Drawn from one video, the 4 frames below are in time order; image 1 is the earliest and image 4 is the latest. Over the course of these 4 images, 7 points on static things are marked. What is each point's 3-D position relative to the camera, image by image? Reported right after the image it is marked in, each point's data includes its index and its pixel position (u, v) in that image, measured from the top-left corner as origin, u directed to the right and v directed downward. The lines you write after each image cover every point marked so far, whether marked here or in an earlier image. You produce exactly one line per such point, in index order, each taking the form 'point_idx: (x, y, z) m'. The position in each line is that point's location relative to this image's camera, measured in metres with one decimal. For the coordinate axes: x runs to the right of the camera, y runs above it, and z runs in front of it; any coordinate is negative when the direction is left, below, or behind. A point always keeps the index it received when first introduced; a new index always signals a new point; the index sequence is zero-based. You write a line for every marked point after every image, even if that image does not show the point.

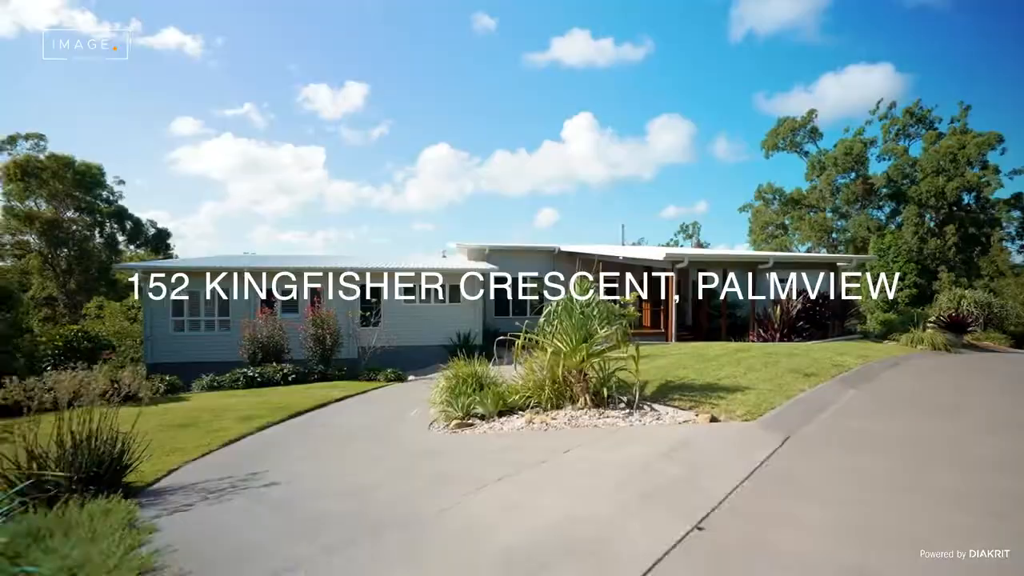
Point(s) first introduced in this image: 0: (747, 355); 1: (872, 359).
0: (+3.5, -1.0, +8.0) m
1: (+5.6, -1.1, +8.6) m
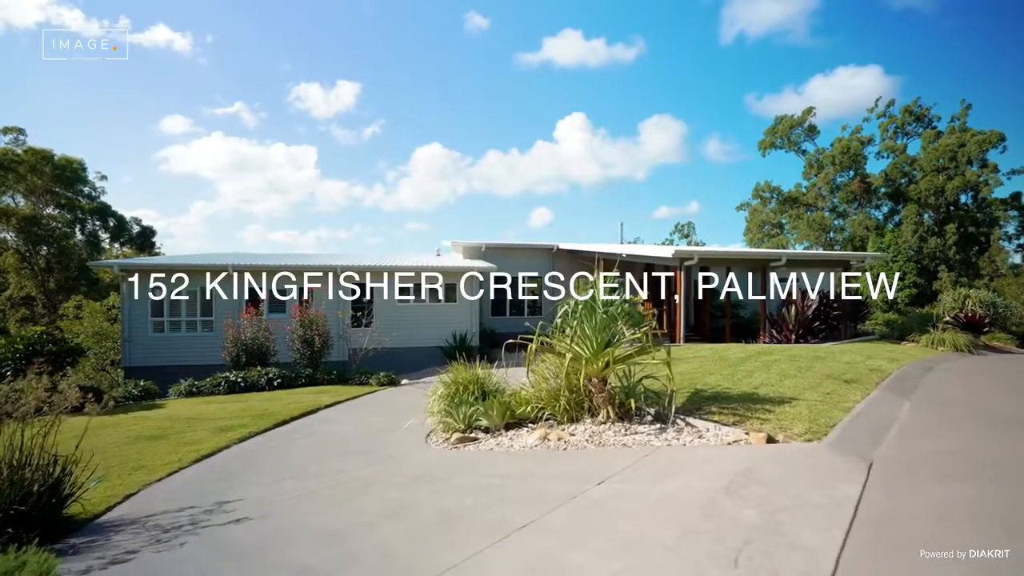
0: (+3.6, -1.0, +7.4) m
1: (+5.7, -1.1, +7.9) m
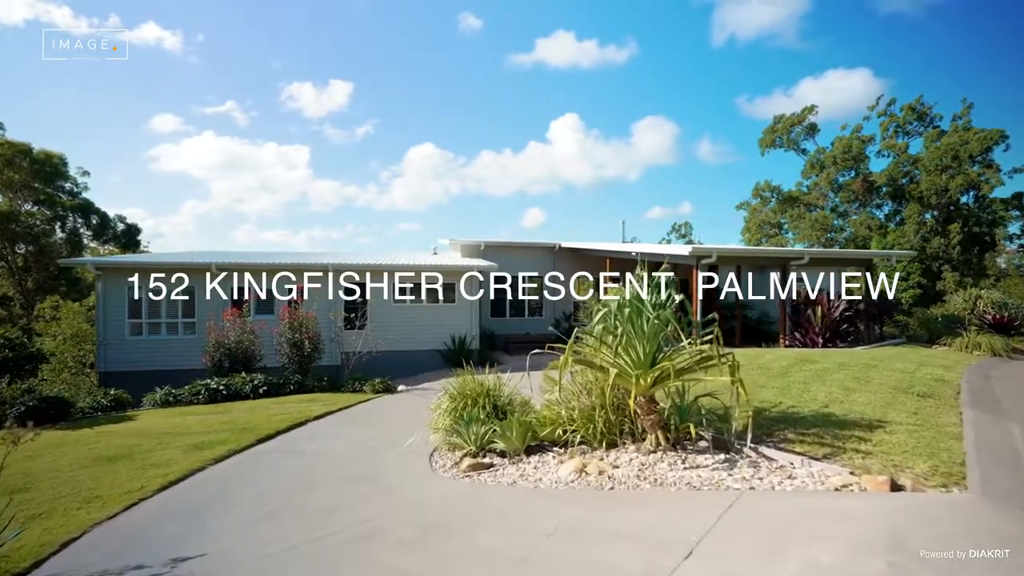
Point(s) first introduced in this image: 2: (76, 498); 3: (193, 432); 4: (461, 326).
0: (+3.8, -1.0, +6.6) m
1: (+5.9, -1.1, +7.2) m
2: (-3.7, -1.8, +4.7) m
3: (-4.2, -1.9, +7.3) m
4: (-1.4, -1.0, +14.8) m
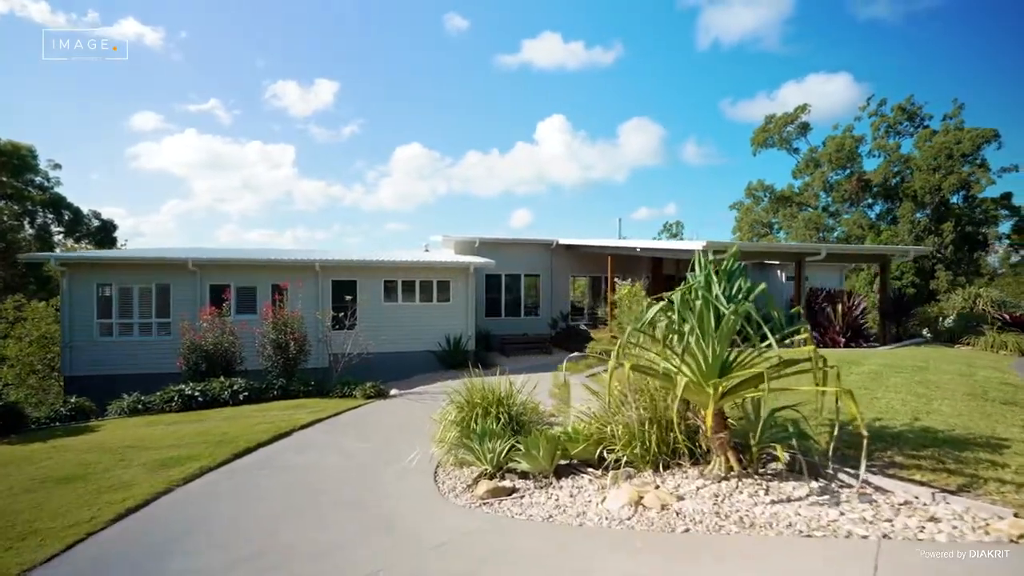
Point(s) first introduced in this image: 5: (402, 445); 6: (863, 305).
0: (+3.9, -0.9, +5.9) m
1: (+6.0, -1.0, +6.6) m
2: (-3.6, -1.7, +3.9) m
3: (-4.1, -1.8, +6.4) m
4: (-1.4, -1.0, +14.0) m
5: (-1.3, -1.7, +5.9) m
6: (+8.0, -0.4, +13.0) m
